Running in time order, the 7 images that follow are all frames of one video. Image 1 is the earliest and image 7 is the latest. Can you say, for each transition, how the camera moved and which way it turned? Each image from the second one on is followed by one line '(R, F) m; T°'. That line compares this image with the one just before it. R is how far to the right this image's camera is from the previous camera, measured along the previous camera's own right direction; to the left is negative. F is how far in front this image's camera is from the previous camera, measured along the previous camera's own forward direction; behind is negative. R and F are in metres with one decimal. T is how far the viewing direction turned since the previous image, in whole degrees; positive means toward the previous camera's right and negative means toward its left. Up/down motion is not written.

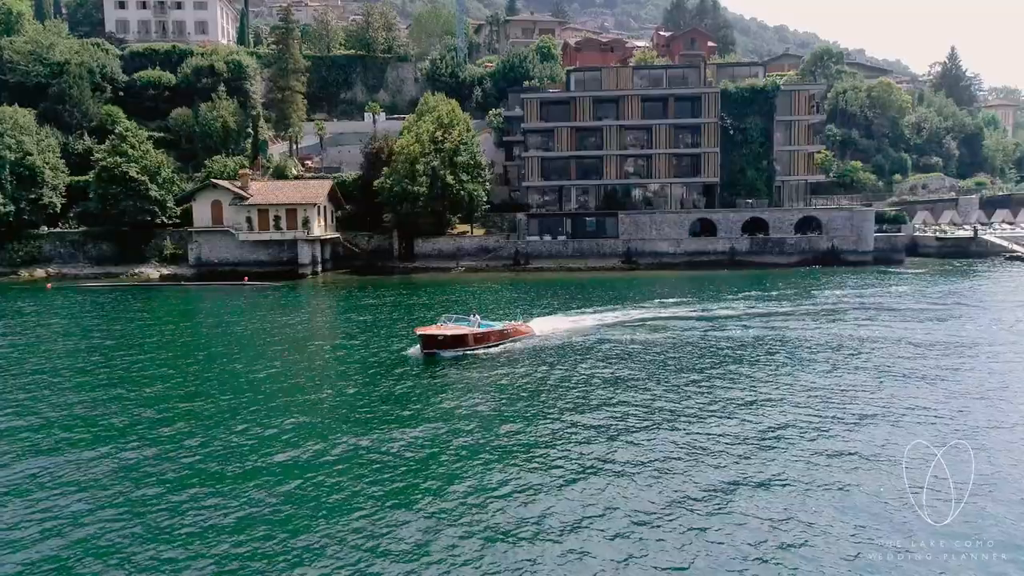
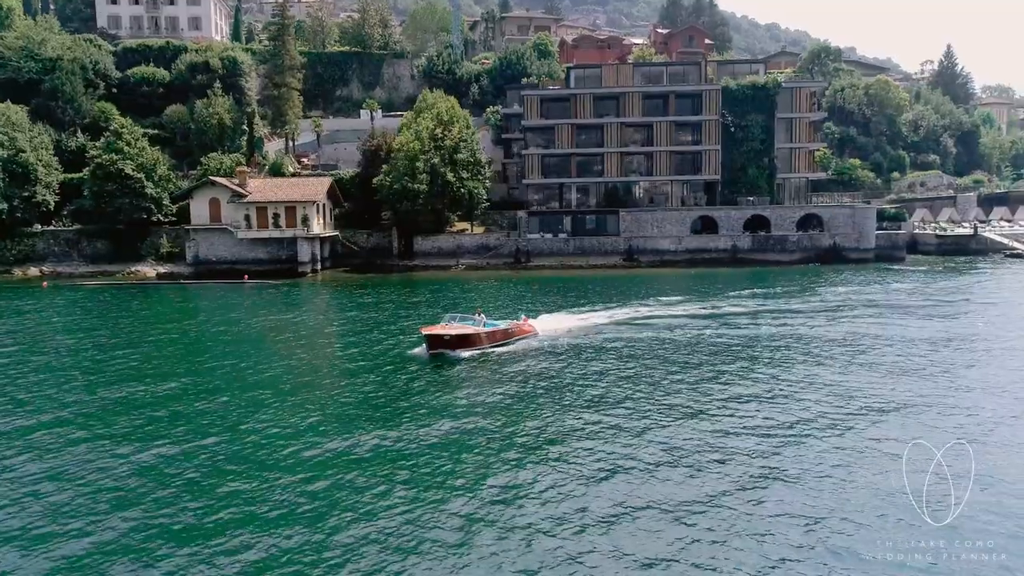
(-1.0, +0.4) m; +1°
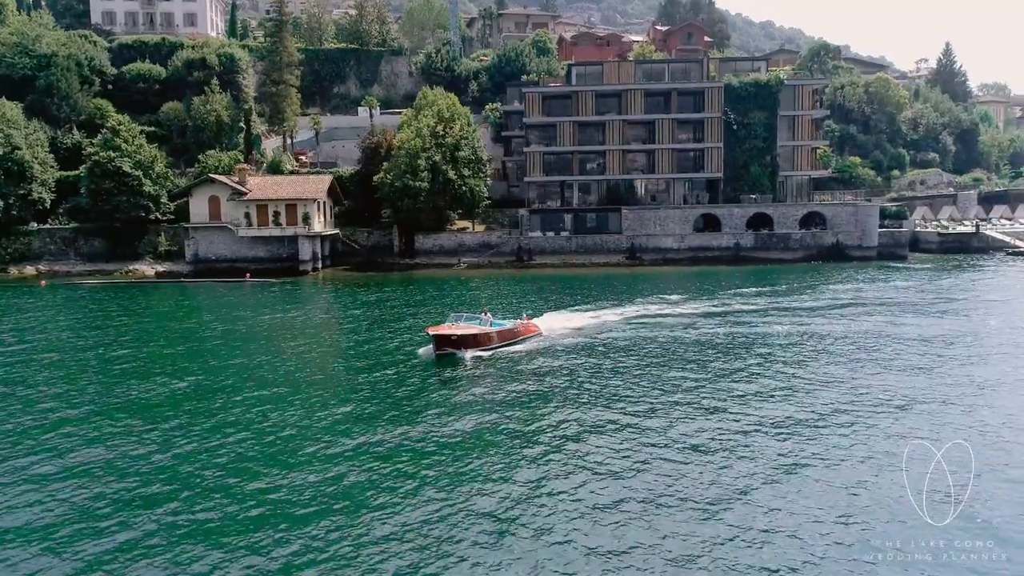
(-0.8, +0.4) m; +1°
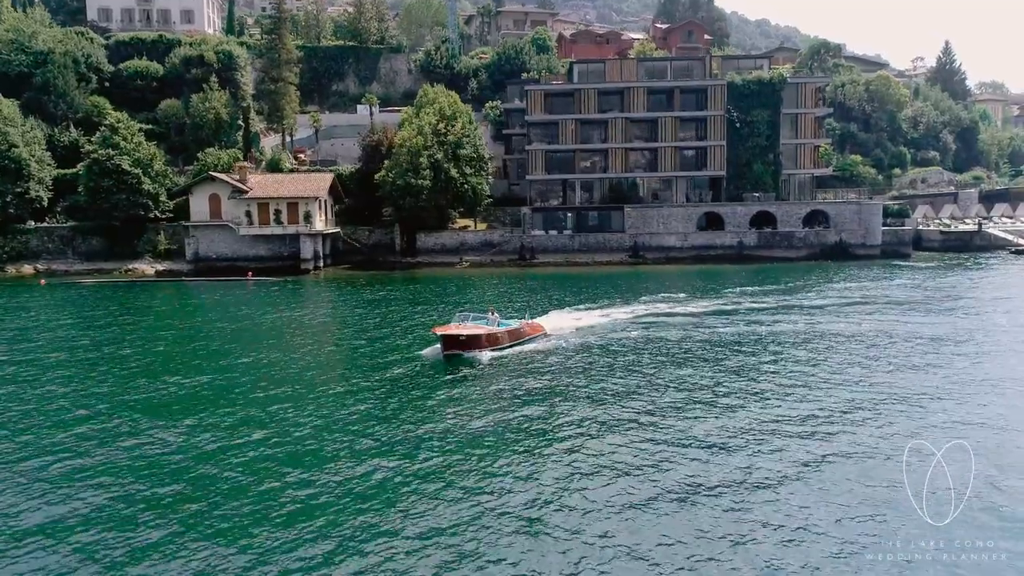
(-0.7, +0.3) m; 0°
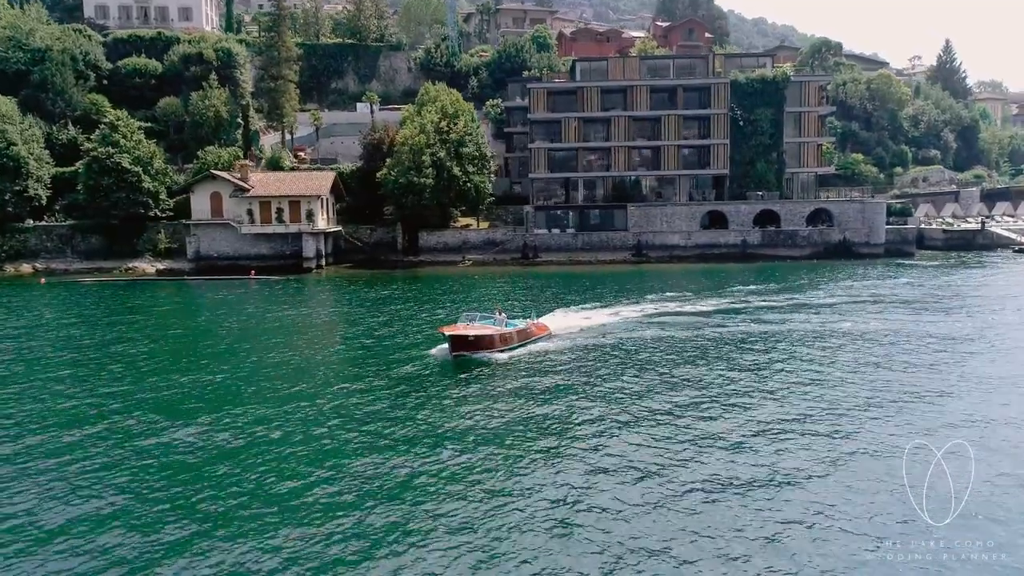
(-0.7, +0.3) m; 0°
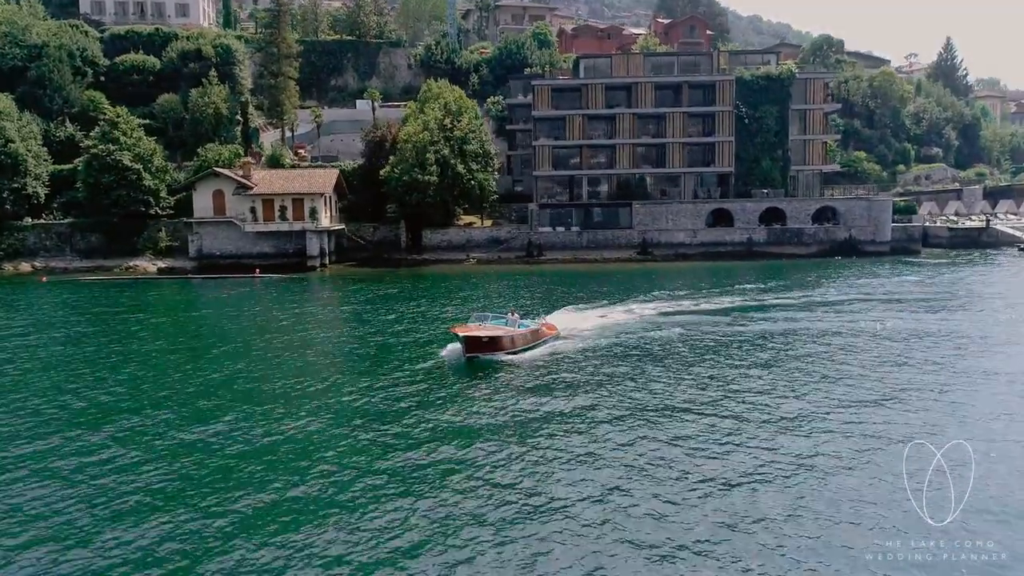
(-1.0, +0.4) m; +1°
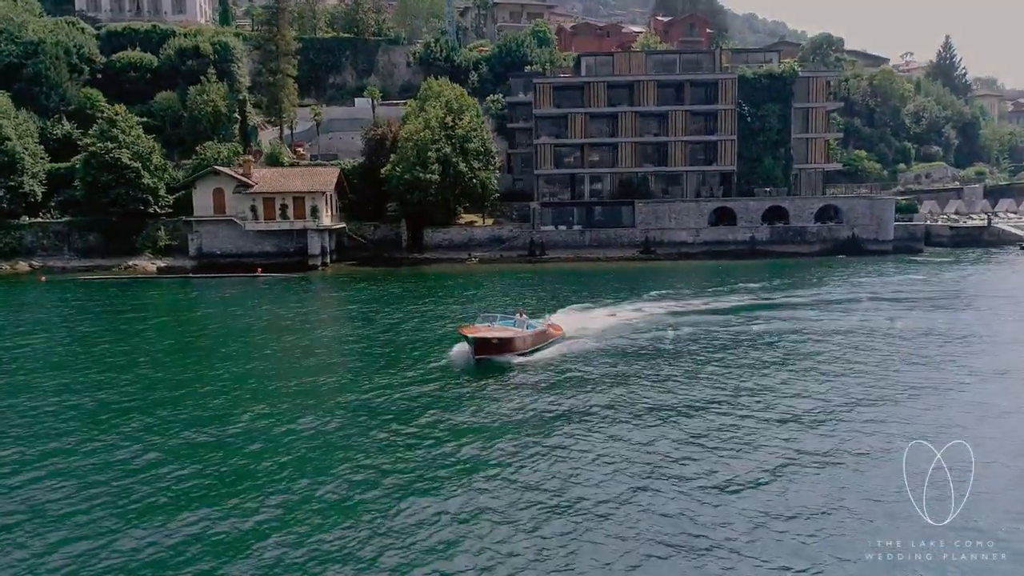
(-0.7, +0.3) m; 0°
